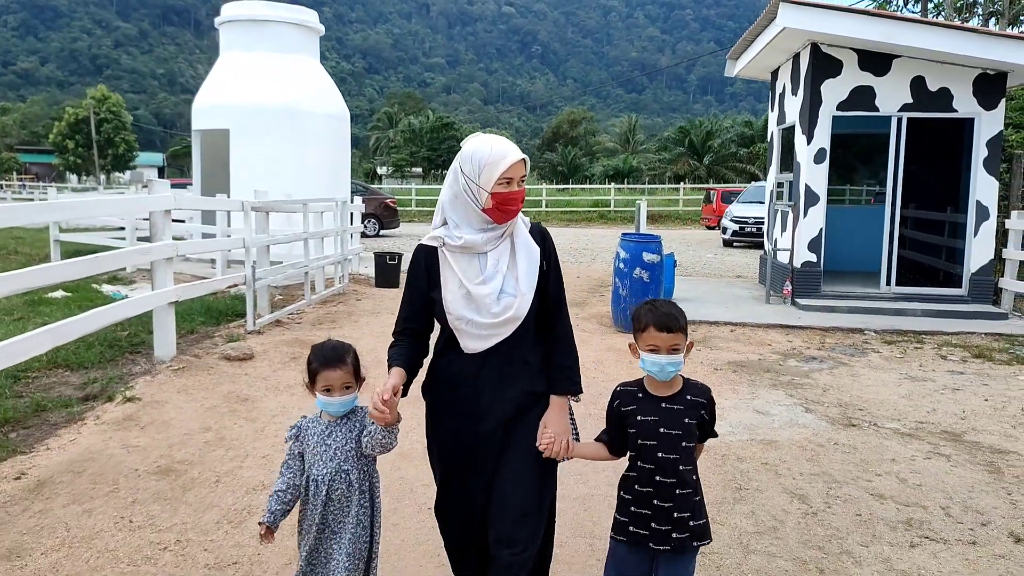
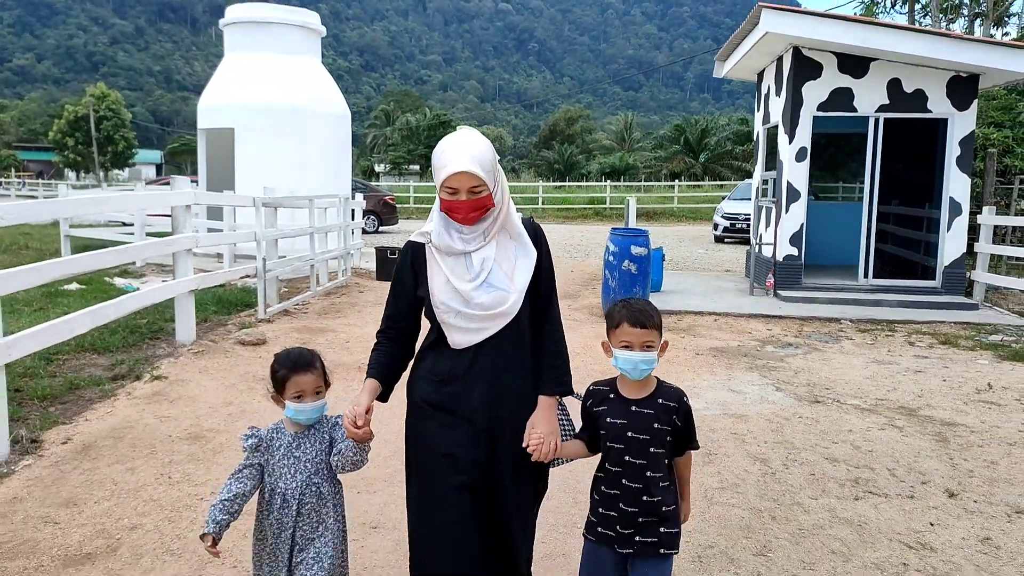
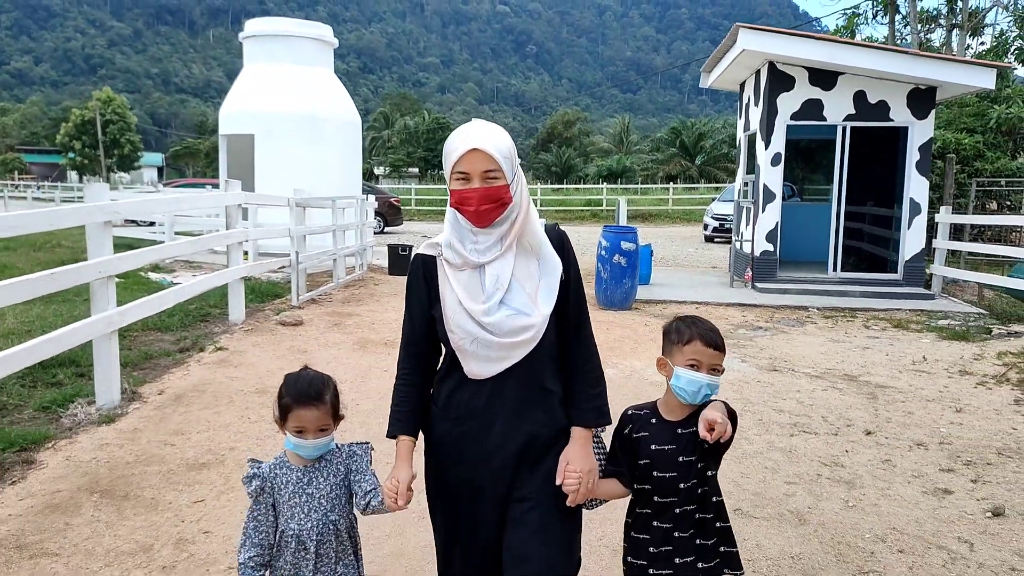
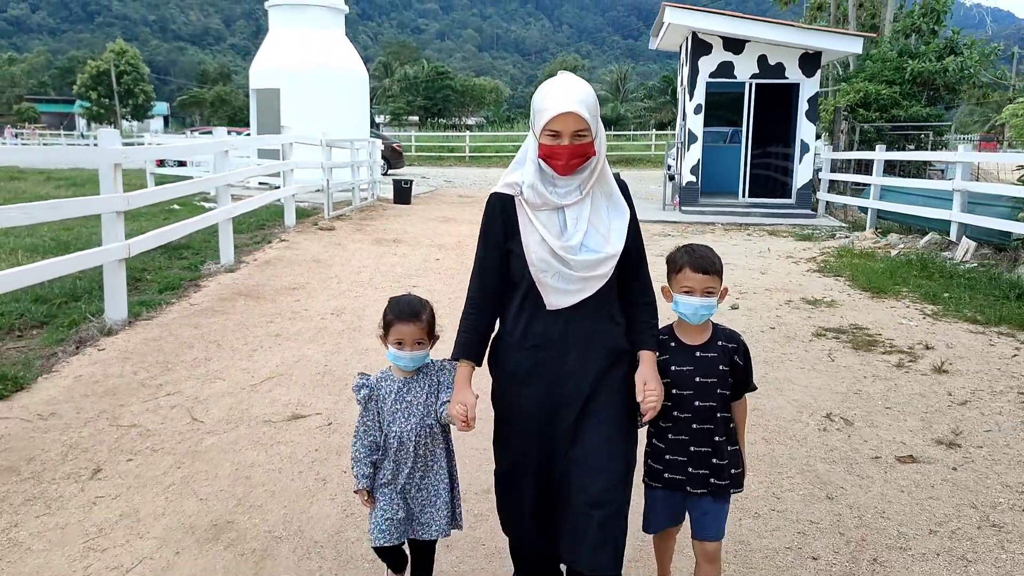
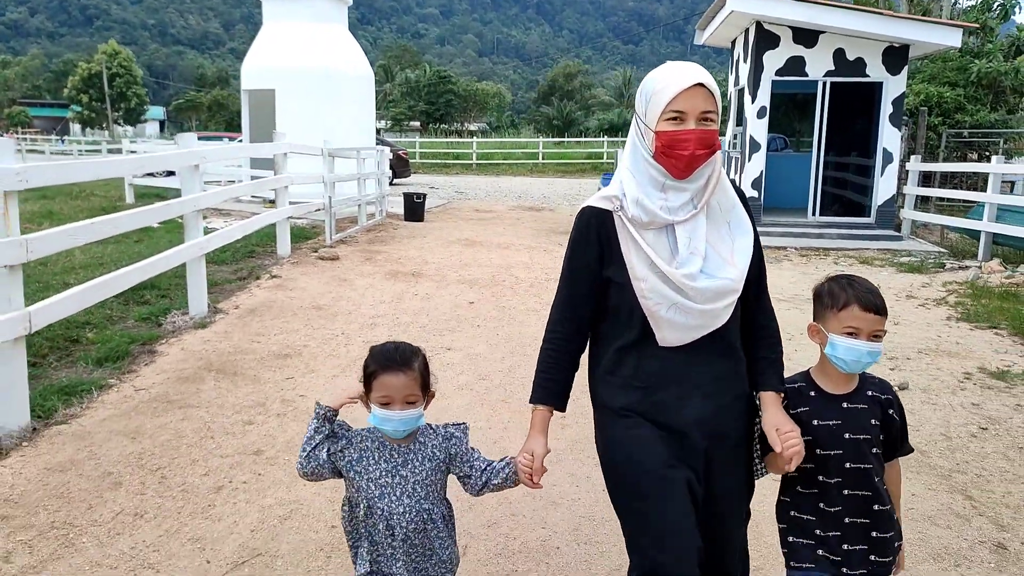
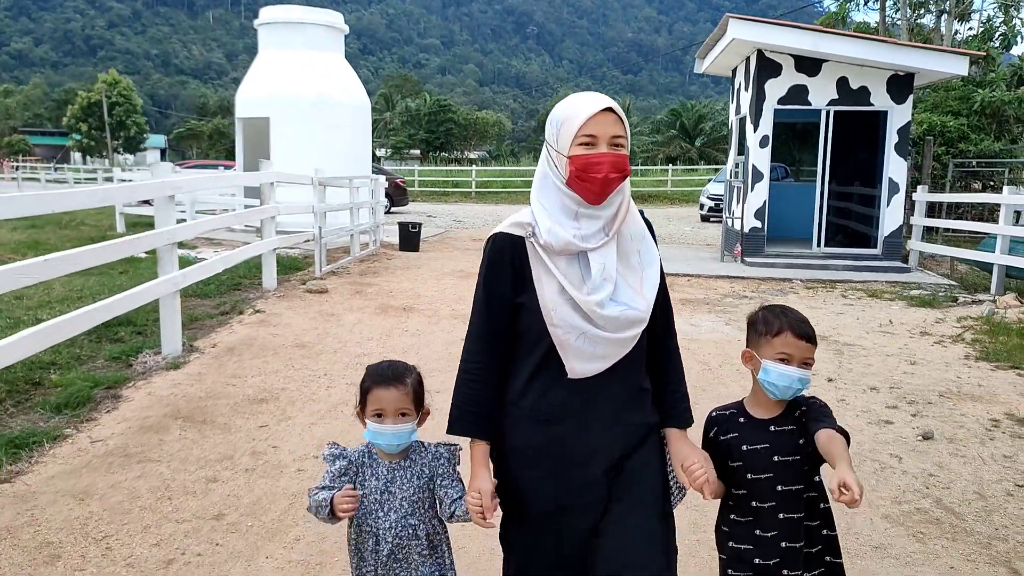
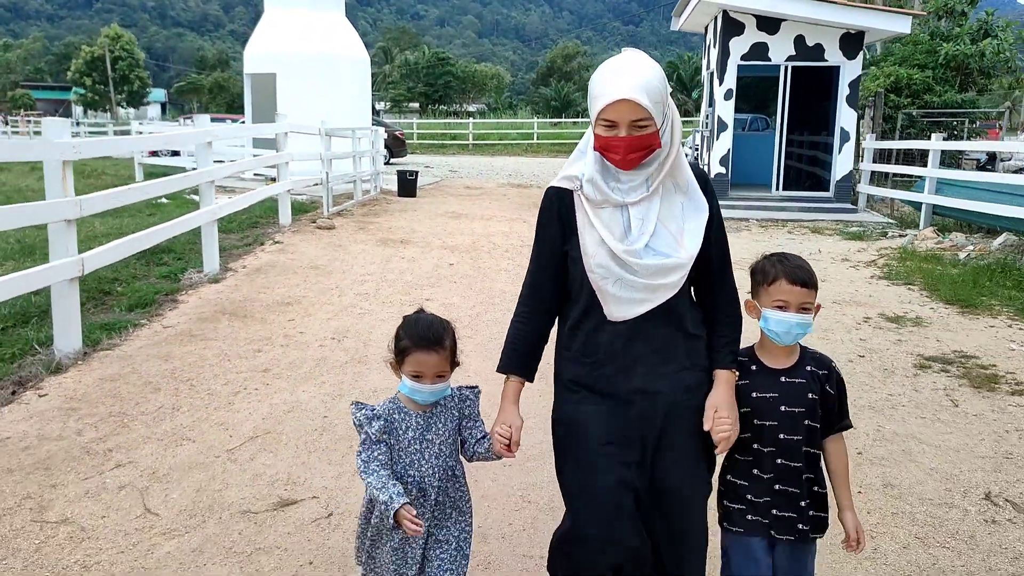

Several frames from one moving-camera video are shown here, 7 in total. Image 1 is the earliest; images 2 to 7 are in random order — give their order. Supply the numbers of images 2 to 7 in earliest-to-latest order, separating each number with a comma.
2, 3, 6, 5, 7, 4
